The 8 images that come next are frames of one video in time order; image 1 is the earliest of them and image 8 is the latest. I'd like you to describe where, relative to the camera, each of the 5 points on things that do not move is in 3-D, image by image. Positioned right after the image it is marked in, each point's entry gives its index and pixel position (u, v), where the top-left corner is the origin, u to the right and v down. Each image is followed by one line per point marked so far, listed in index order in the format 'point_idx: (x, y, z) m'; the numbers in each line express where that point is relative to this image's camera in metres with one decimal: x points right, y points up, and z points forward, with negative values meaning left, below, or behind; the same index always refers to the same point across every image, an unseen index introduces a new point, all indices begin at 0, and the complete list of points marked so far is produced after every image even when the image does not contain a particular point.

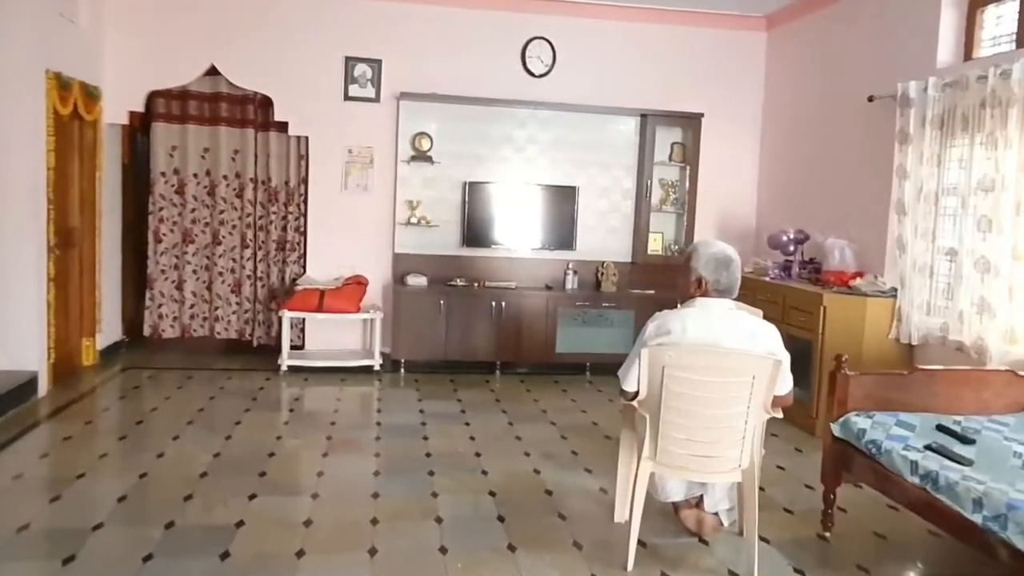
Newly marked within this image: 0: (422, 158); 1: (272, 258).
0: (-0.7, +1.1, +6.1) m
1: (-2.0, +0.2, +6.2) m
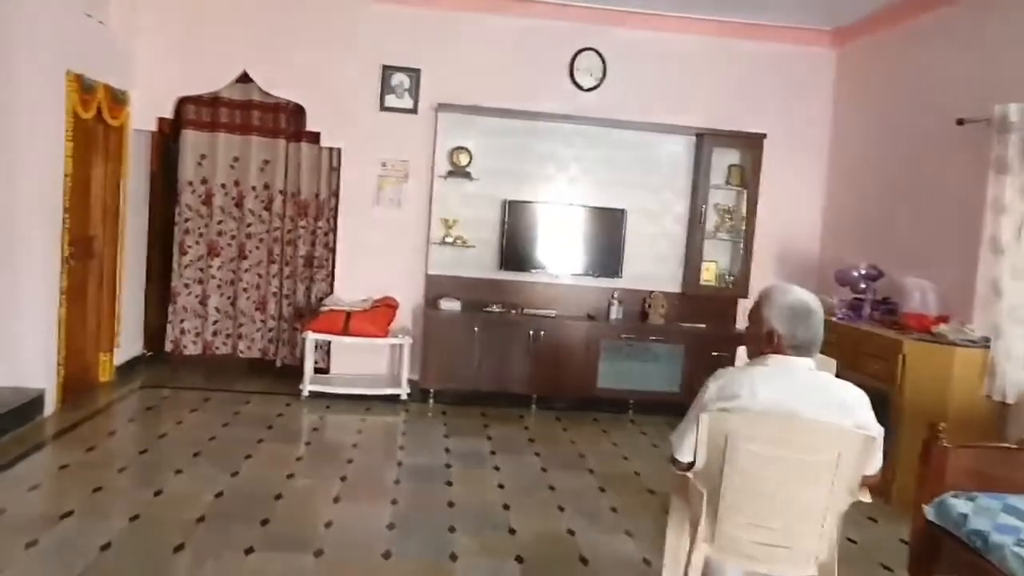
0: (-0.4, +0.9, +5.8) m
1: (-1.7, +0.1, +5.9) m
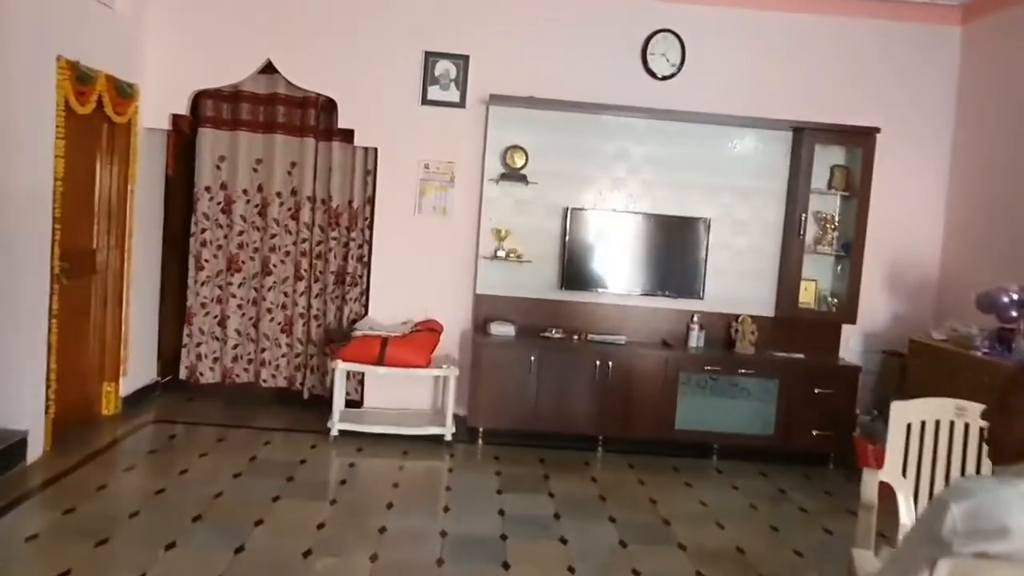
0: (0.0, +0.7, +4.9) m
1: (-1.3, 0.0, +5.1) m
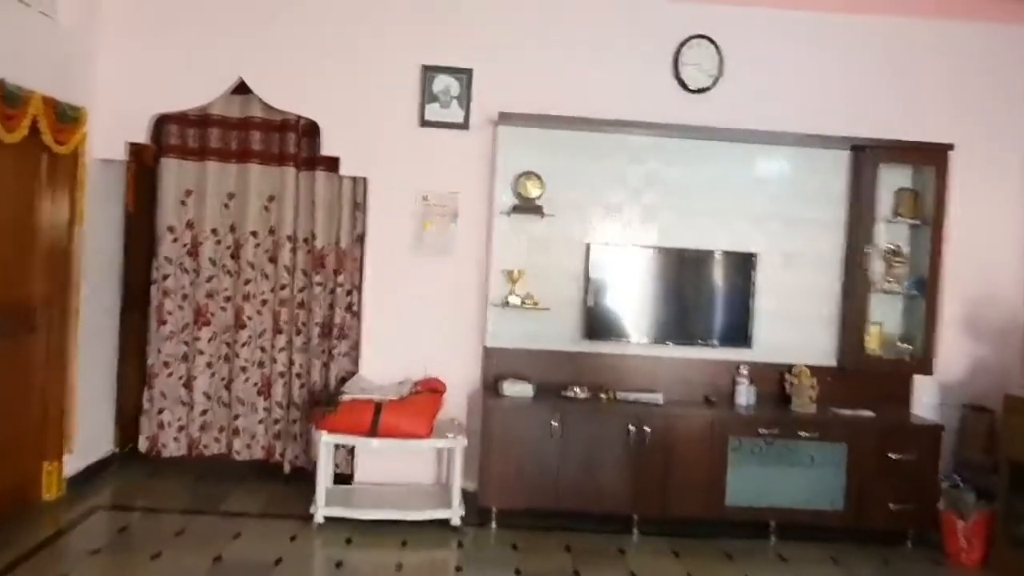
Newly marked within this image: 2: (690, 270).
0: (+0.1, +0.4, +4.2) m
1: (-1.2, -0.4, +4.4) m
2: (+1.0, +0.1, +4.3) m
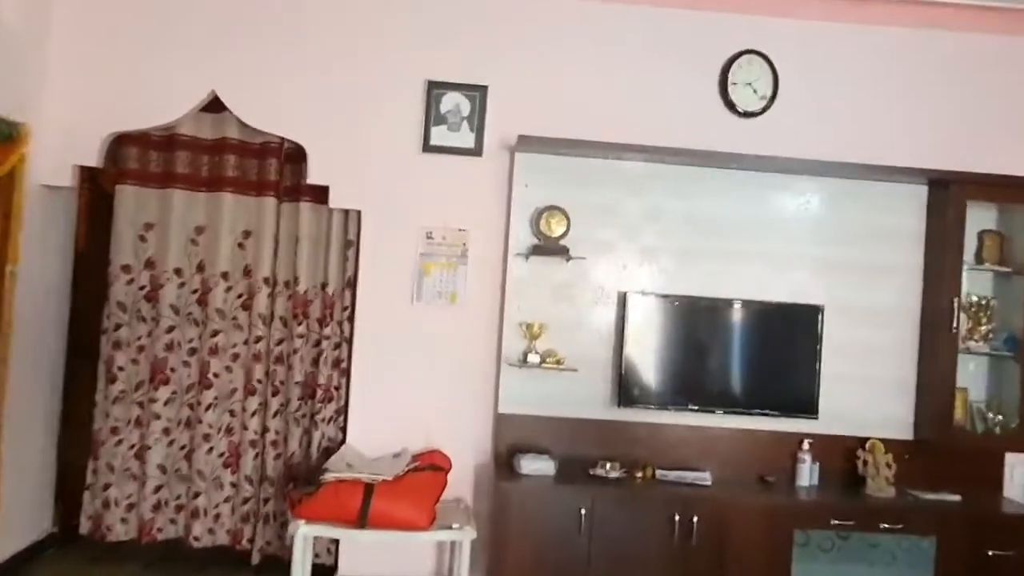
0: (+0.2, +0.2, +3.6) m
1: (-1.1, -0.6, +3.7) m
2: (+1.1, -0.2, +3.6) m
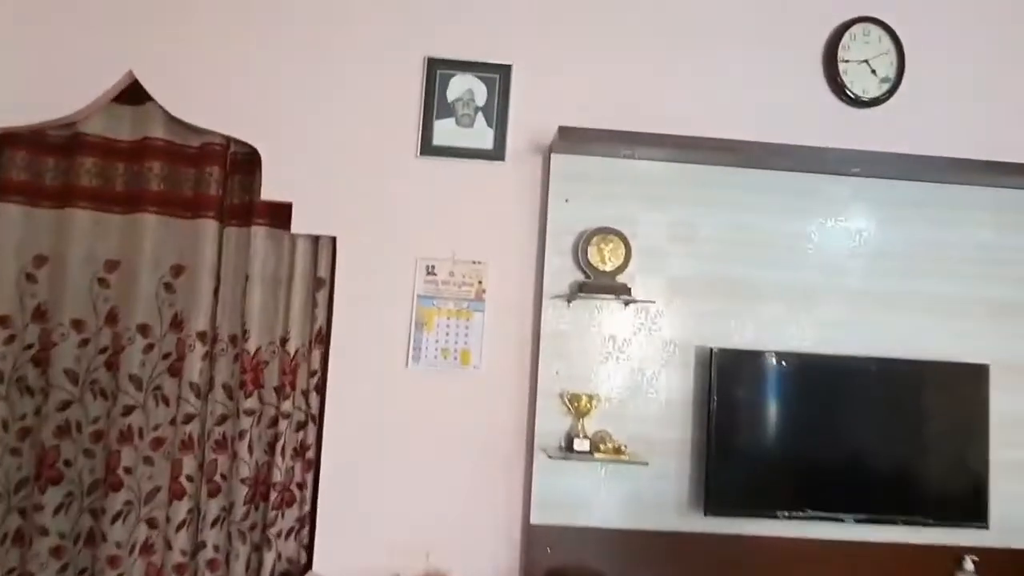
0: (+0.3, 0.0, +2.5) m
1: (-1.0, -0.8, +2.6) m
2: (+1.2, -0.4, +2.6) m
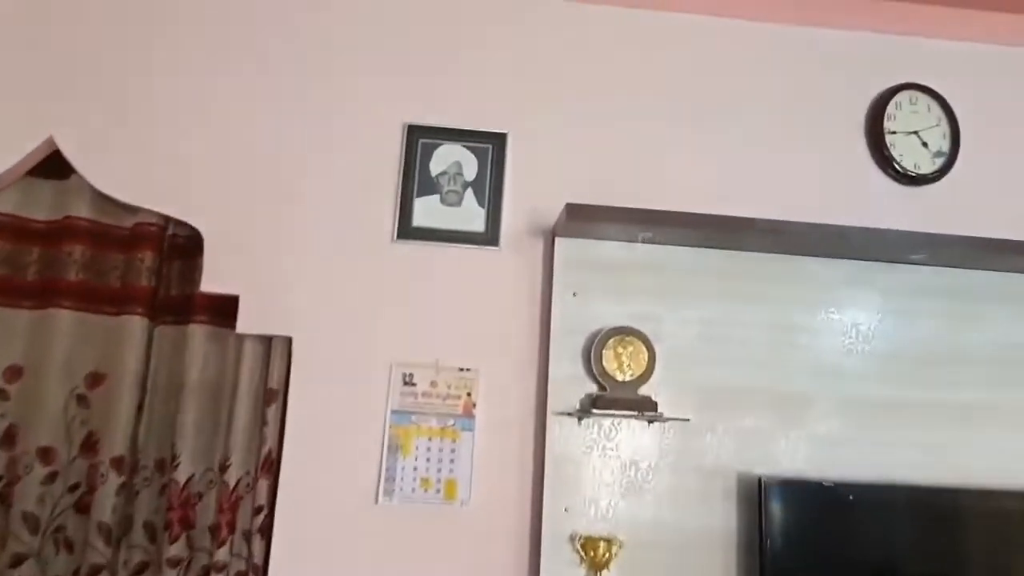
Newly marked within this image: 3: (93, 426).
0: (+0.3, -0.3, +2.0) m
1: (-1.0, -1.1, +2.0) m
2: (+1.2, -0.7, +2.1) m
3: (-1.2, -0.4, +2.2) m
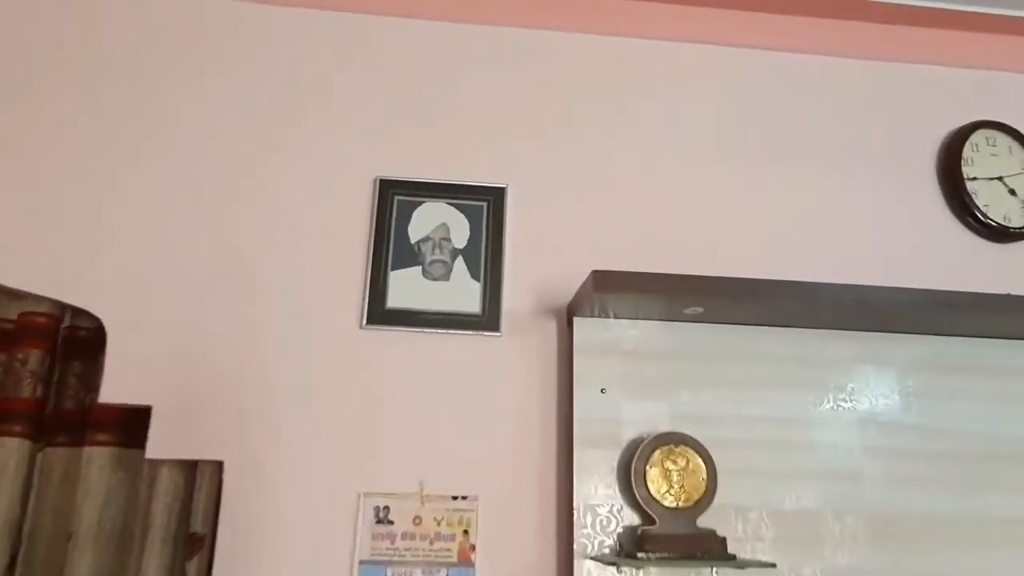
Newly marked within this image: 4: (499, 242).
0: (+0.4, -0.5, +1.5) m
1: (-0.9, -1.3, +1.3) m
2: (+1.2, -0.8, +1.5) m
3: (-1.2, -0.6, +1.6) m
4: (0.0, +0.1, +1.7) m
